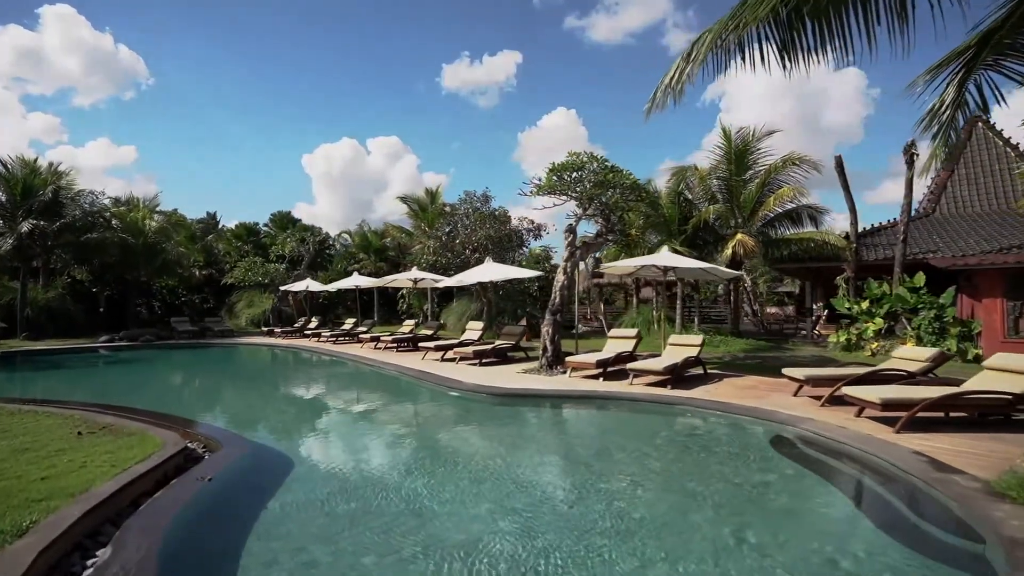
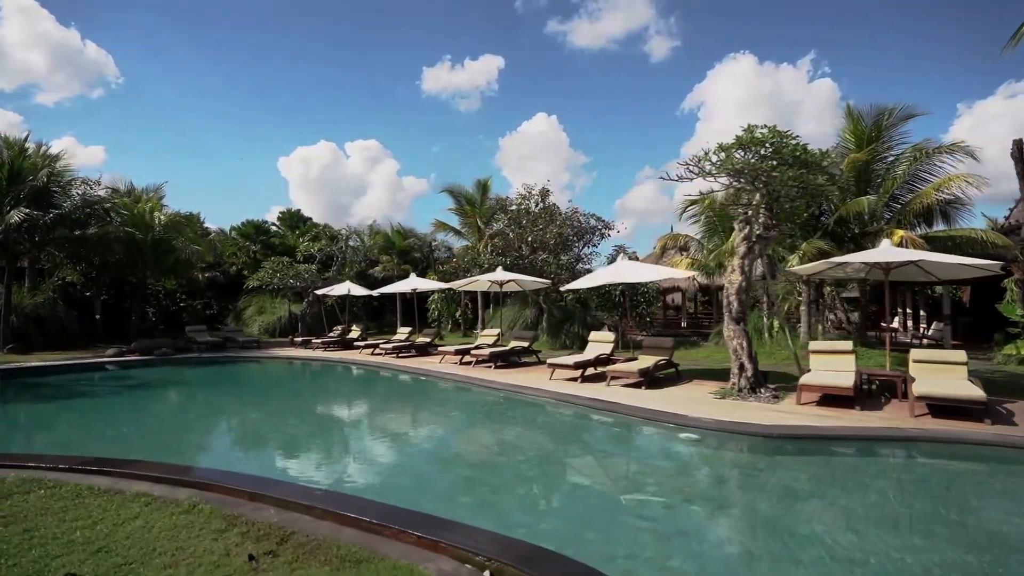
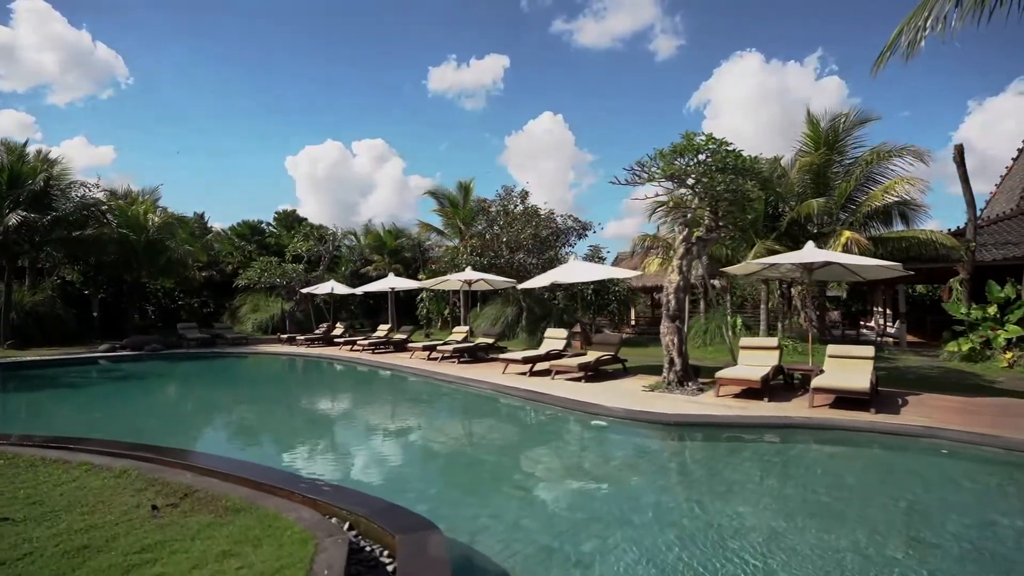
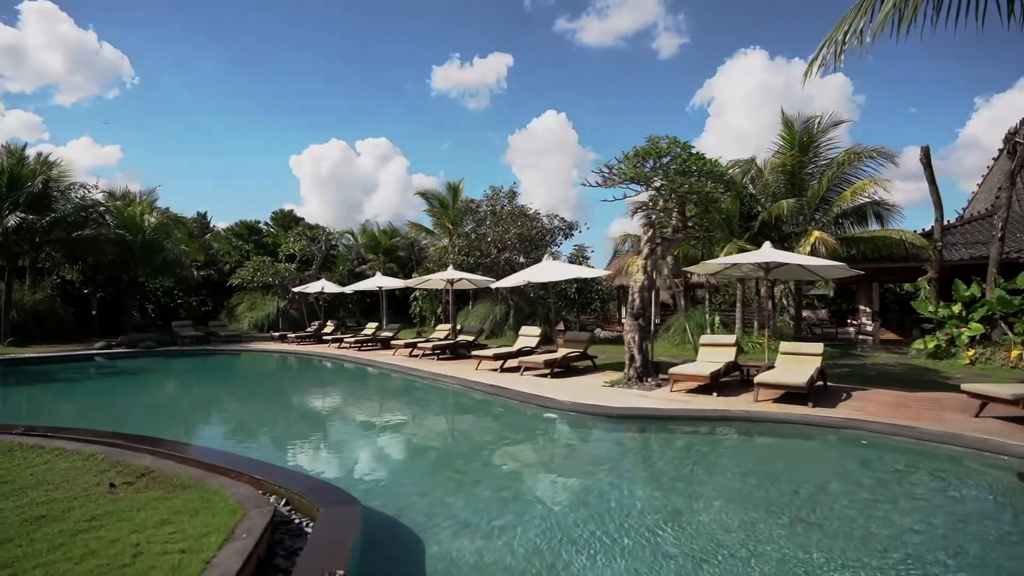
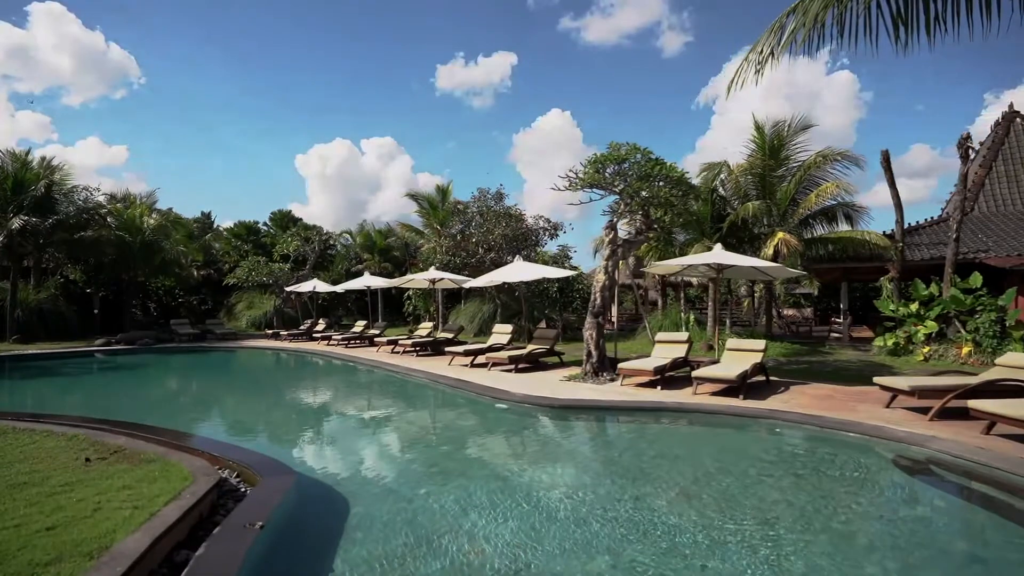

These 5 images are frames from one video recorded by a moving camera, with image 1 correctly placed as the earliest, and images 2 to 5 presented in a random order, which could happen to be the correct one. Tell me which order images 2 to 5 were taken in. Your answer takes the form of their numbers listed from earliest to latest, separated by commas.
5, 4, 3, 2
